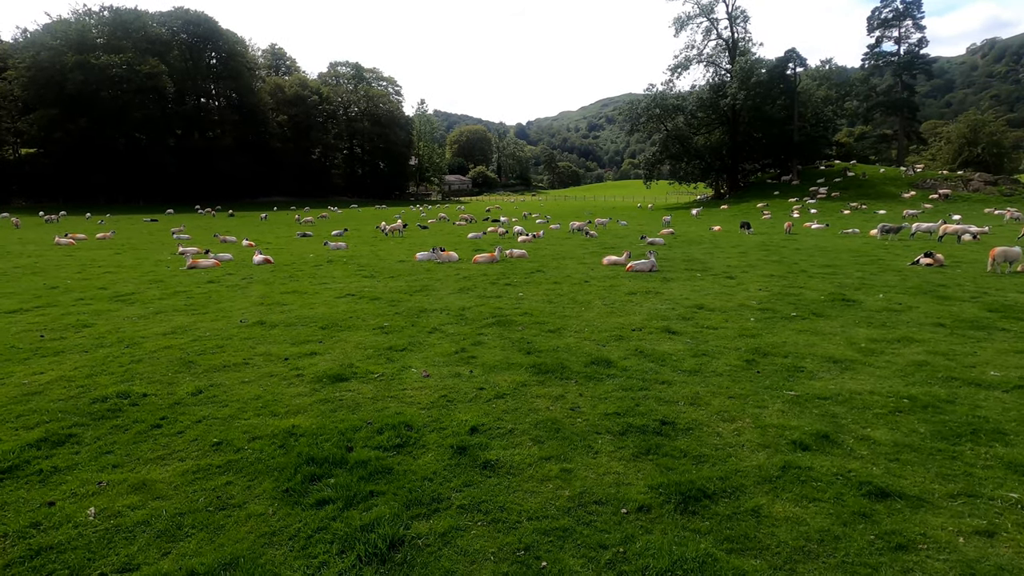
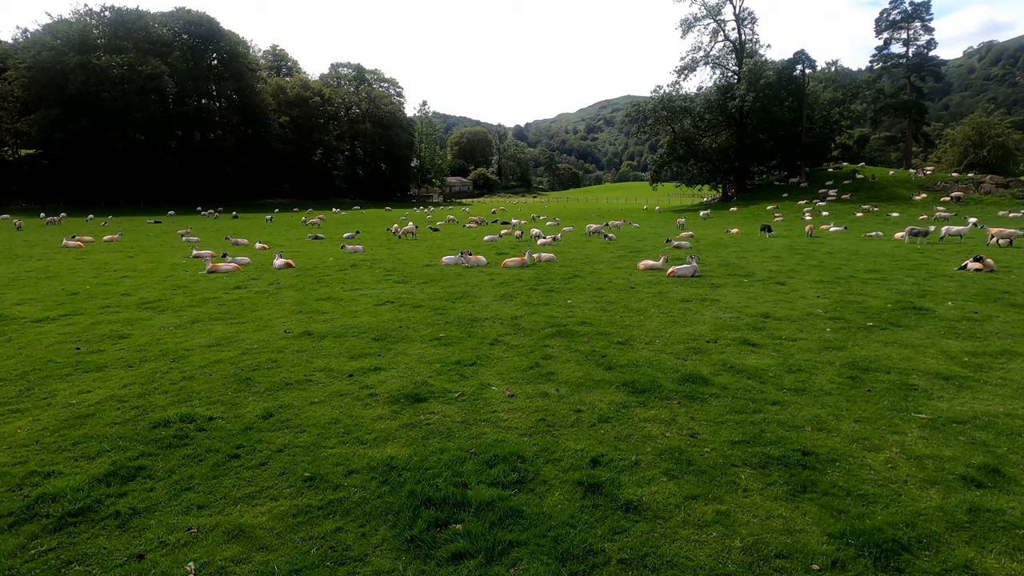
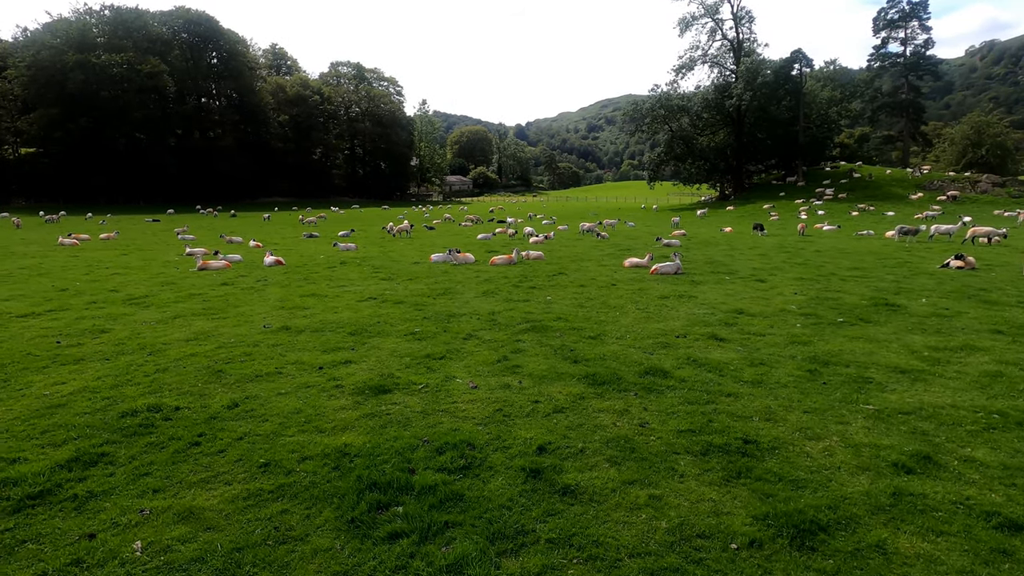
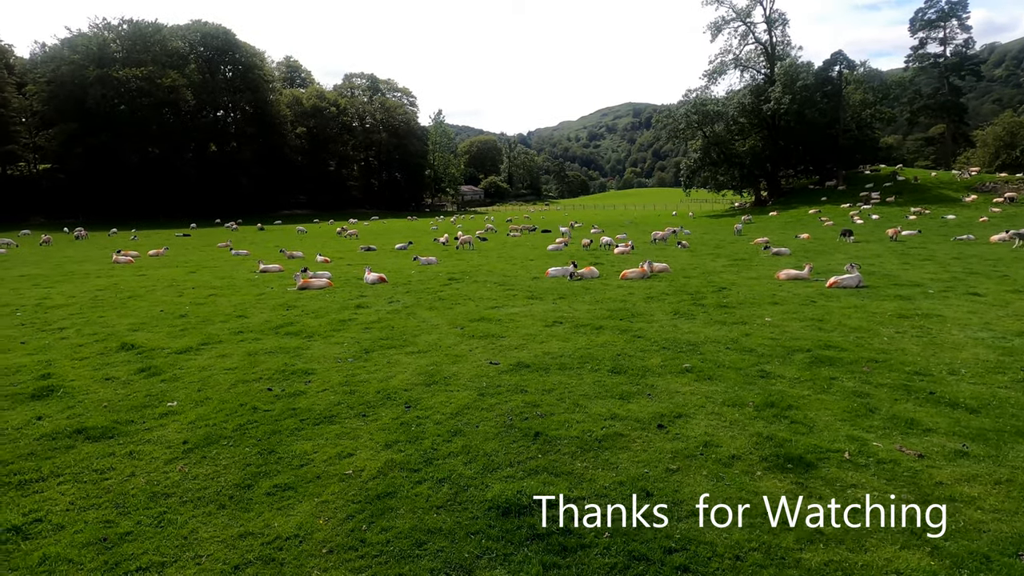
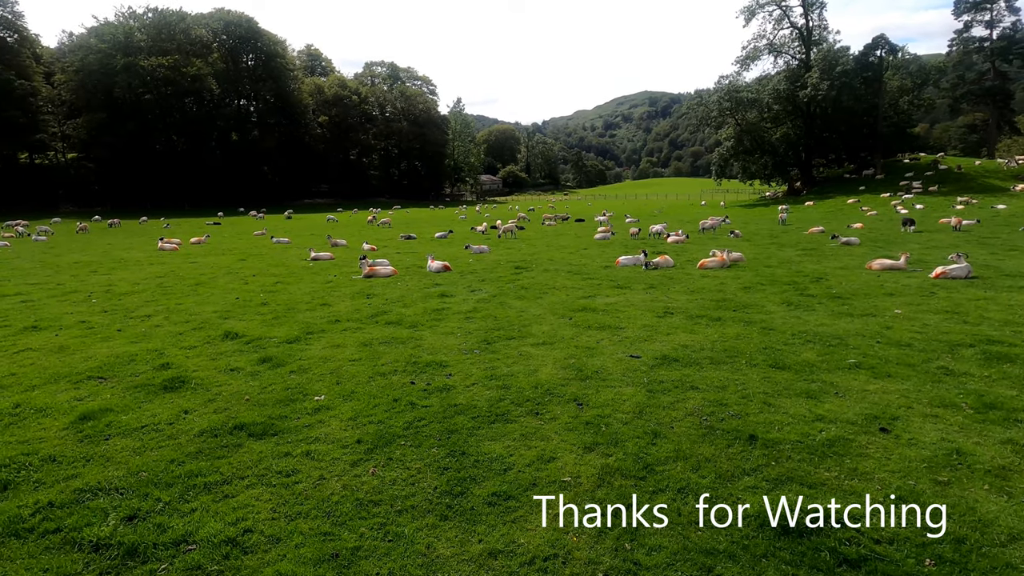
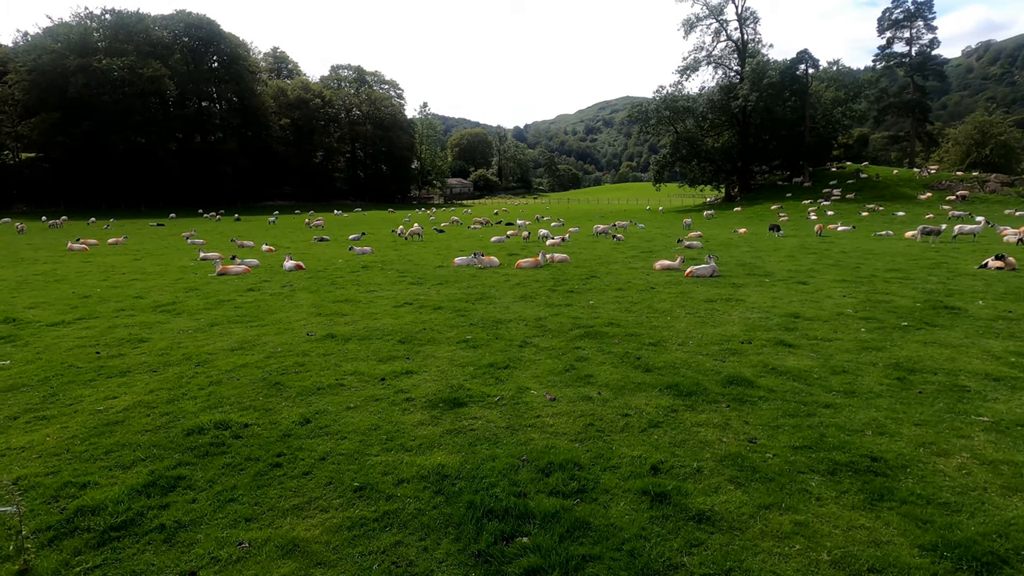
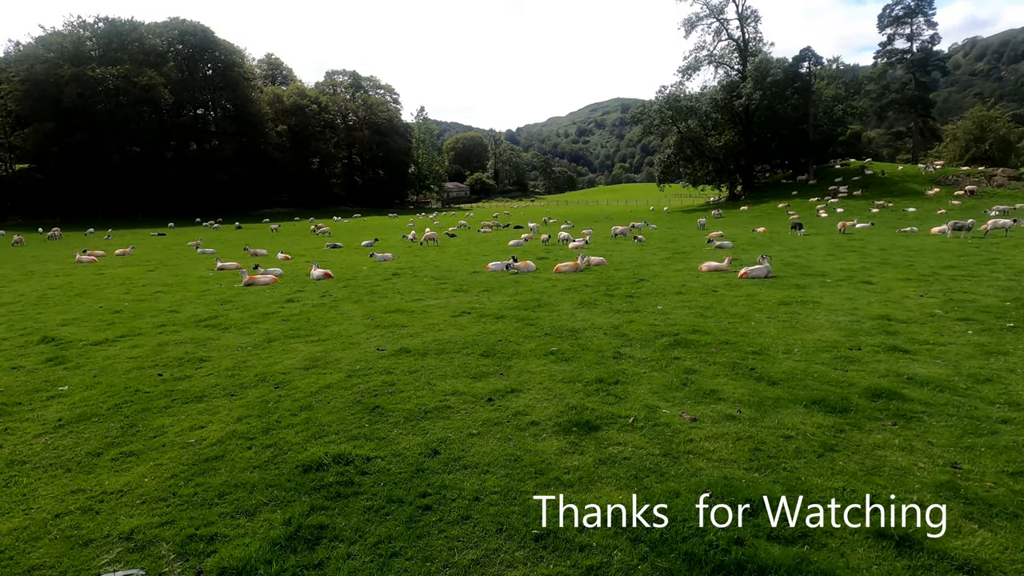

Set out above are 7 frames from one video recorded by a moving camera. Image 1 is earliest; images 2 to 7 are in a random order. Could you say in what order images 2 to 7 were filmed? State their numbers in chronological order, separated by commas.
3, 2, 6, 7, 4, 5
